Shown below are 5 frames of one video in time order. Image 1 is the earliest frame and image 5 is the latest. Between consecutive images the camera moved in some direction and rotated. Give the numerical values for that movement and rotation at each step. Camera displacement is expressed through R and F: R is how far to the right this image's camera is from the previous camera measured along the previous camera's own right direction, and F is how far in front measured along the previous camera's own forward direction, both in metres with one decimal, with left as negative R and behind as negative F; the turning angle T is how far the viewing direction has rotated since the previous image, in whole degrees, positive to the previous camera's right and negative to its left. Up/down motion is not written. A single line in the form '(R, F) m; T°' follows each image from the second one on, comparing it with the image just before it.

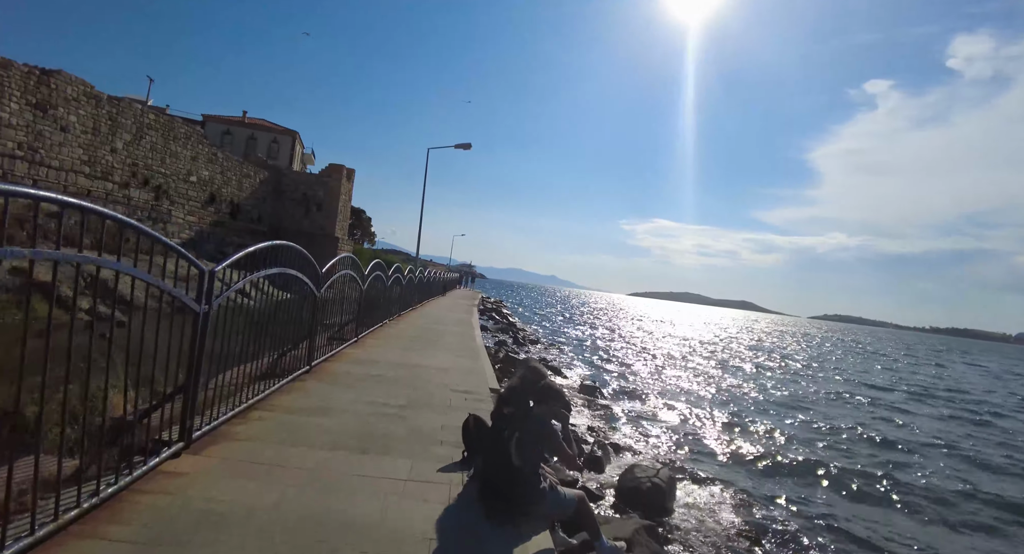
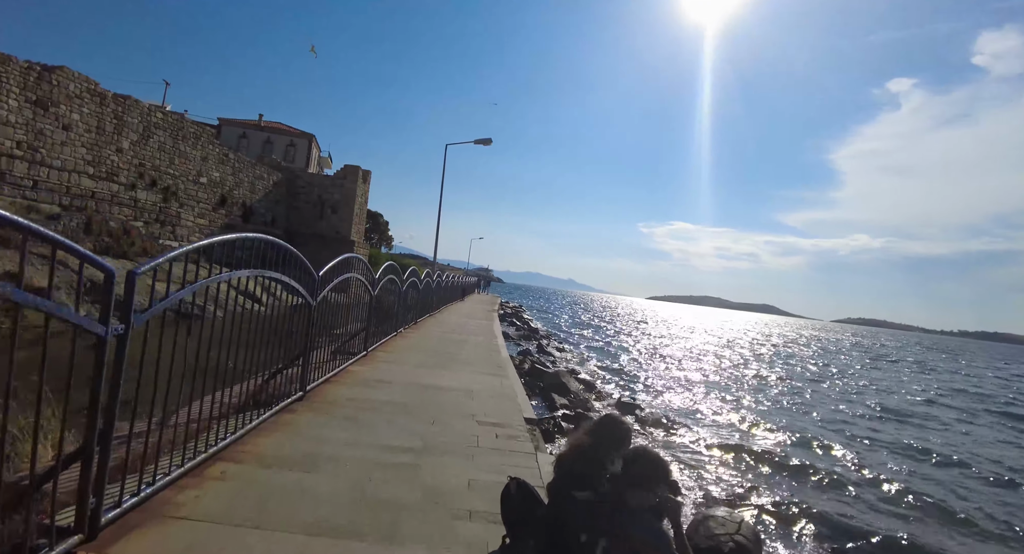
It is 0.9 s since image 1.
(-0.3, +1.2) m; -2°
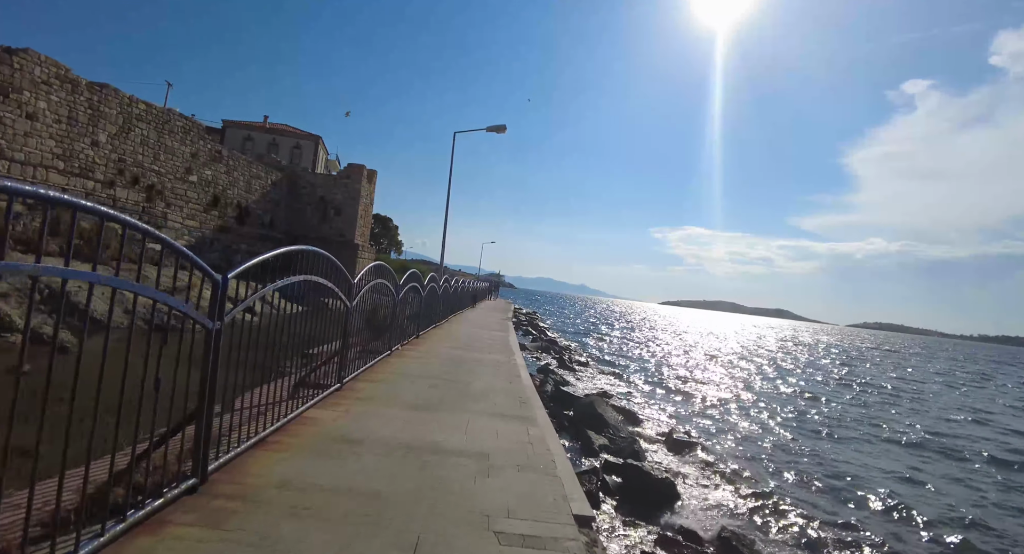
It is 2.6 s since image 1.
(-0.2, +2.0) m; -1°
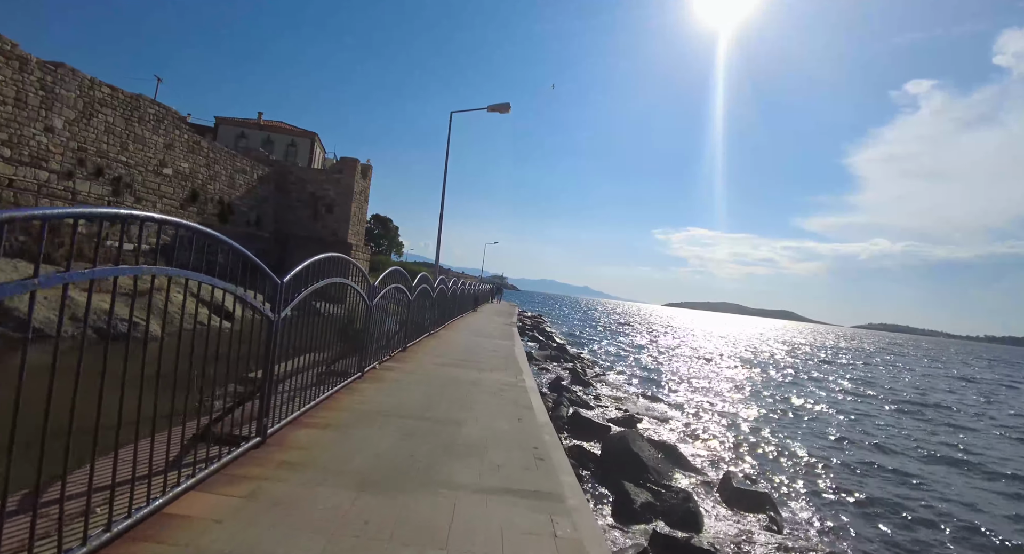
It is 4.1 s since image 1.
(-0.1, +1.8) m; 0°
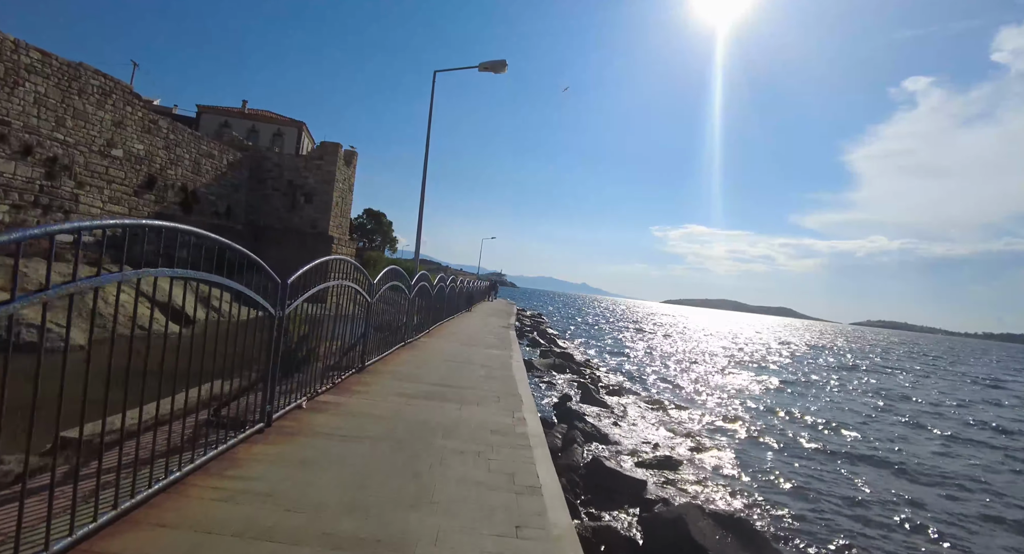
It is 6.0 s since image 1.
(0.0, +2.1) m; 0°
